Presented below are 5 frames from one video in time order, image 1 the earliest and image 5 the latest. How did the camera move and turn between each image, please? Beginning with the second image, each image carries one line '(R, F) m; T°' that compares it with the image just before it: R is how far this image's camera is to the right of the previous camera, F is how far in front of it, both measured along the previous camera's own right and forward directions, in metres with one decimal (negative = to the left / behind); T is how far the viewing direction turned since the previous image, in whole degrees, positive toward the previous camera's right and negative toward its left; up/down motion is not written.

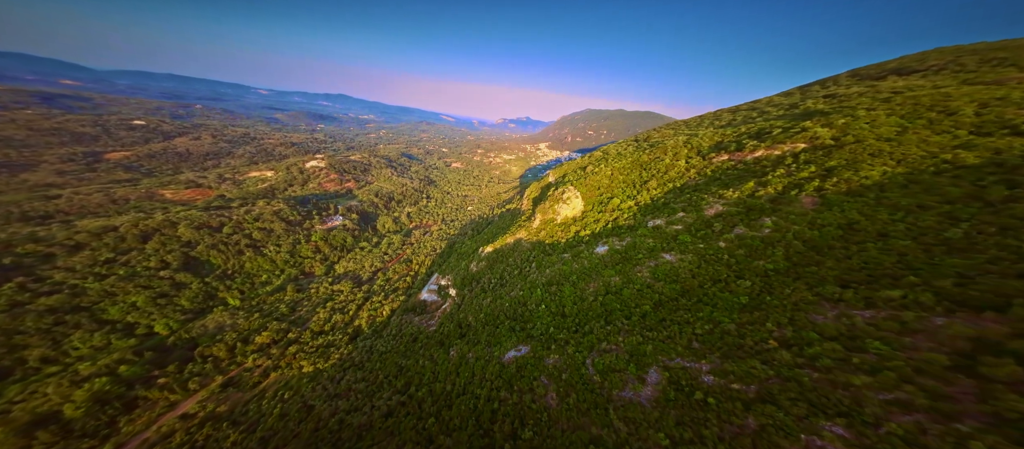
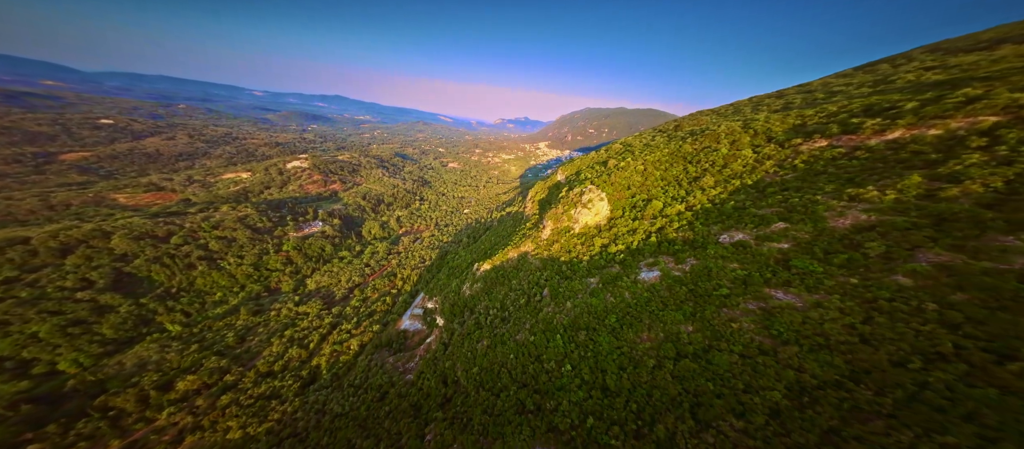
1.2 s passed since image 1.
(-1.1, +12.4) m; +1°
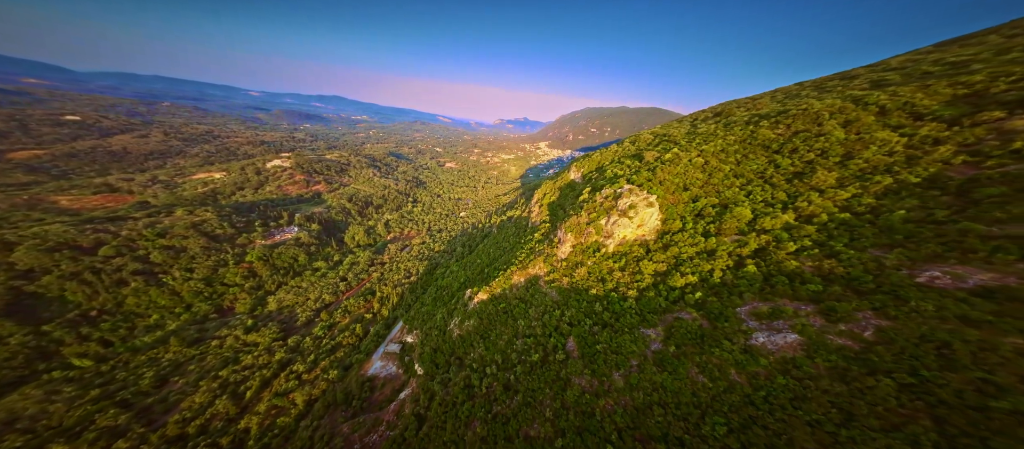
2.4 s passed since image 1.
(-1.1, +12.1) m; +1°
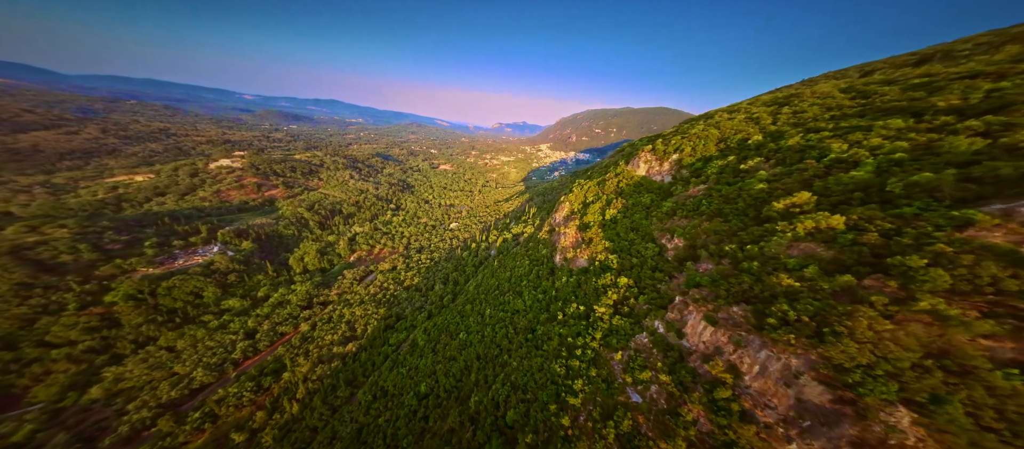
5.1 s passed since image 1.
(-2.2, +25.8) m; +1°
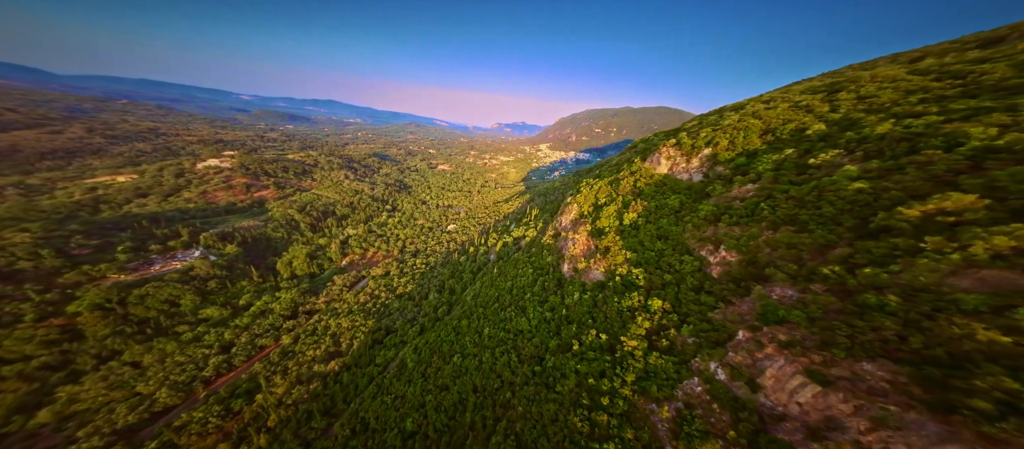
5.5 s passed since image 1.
(-0.4, +3.7) m; 0°
